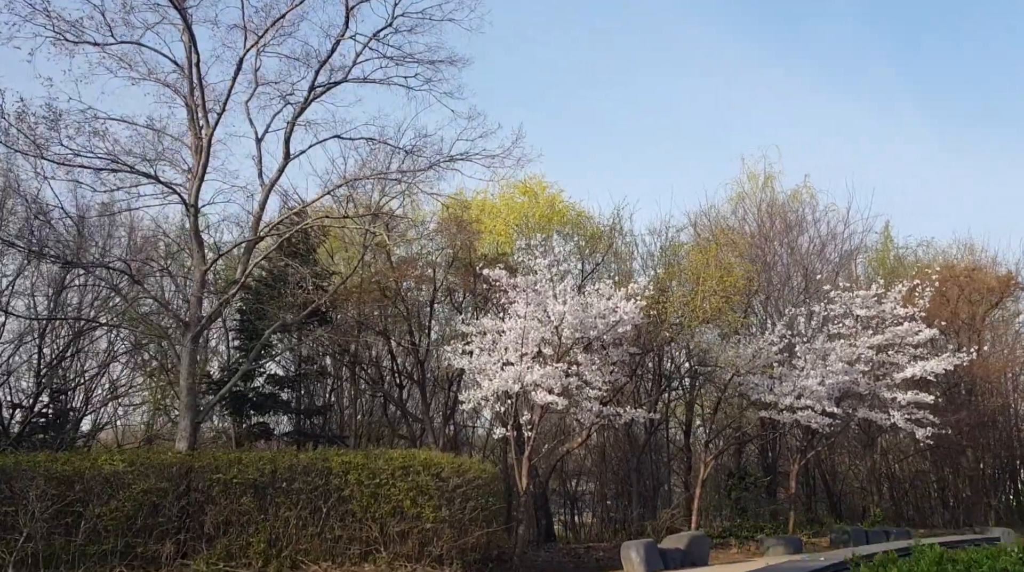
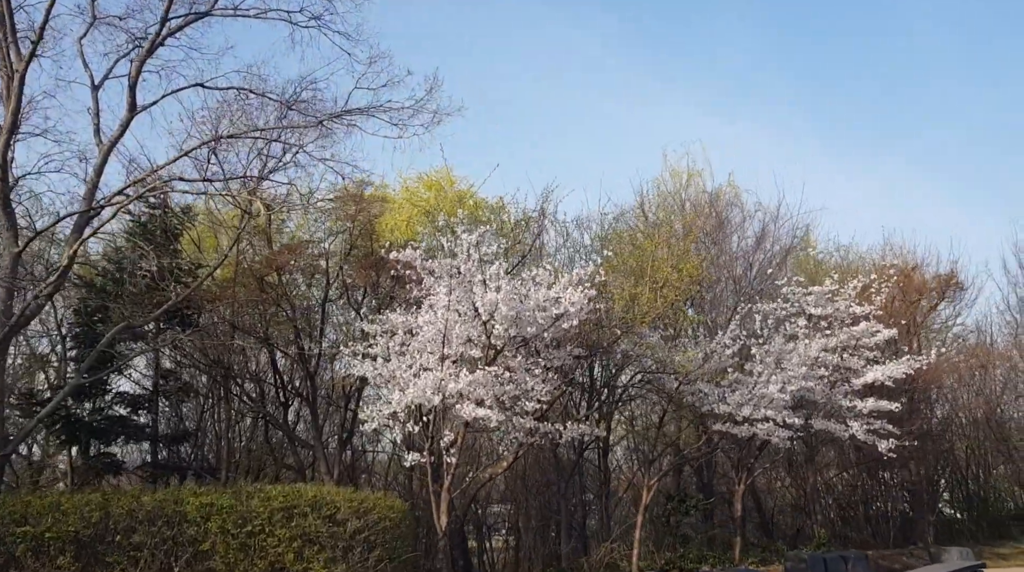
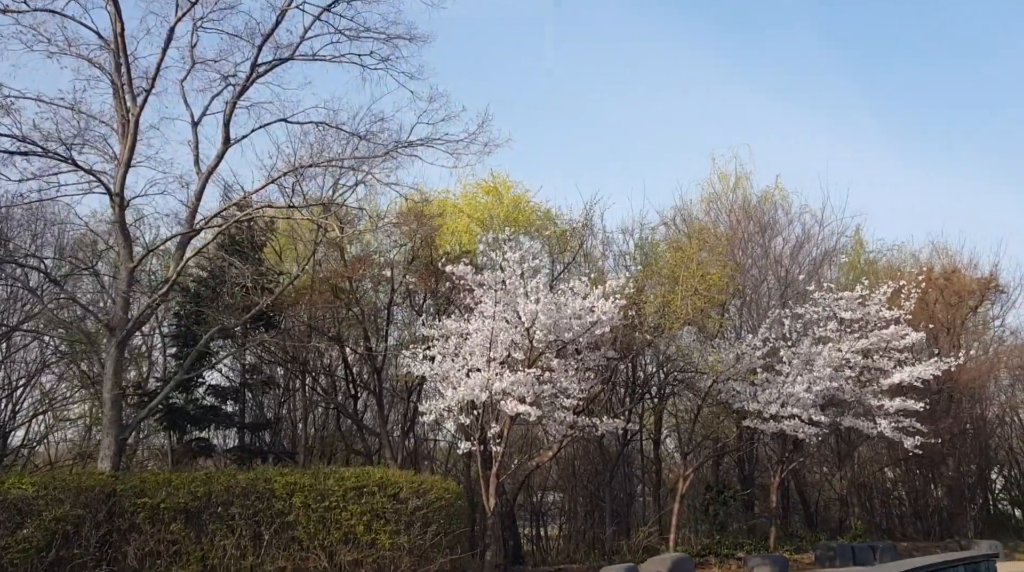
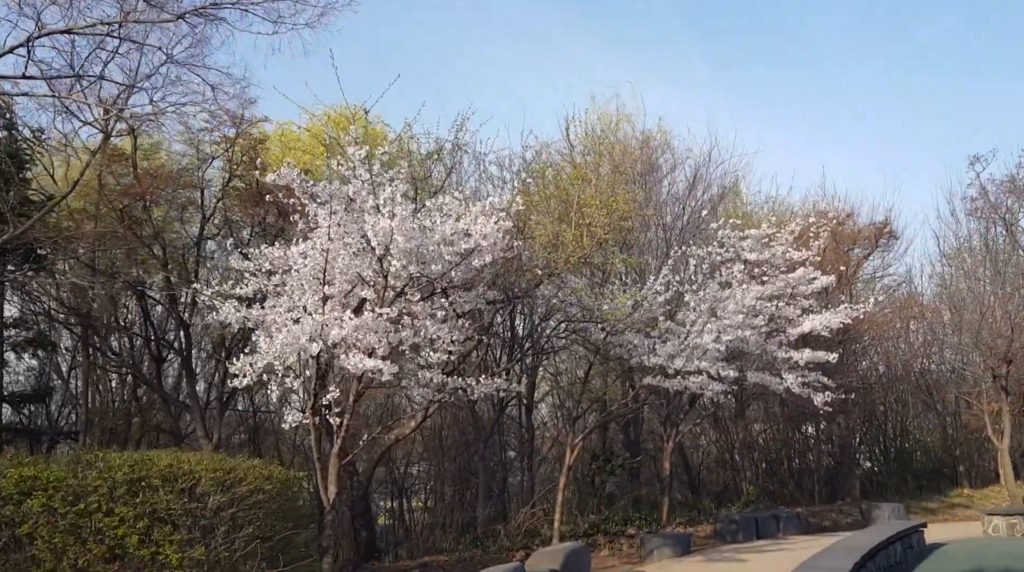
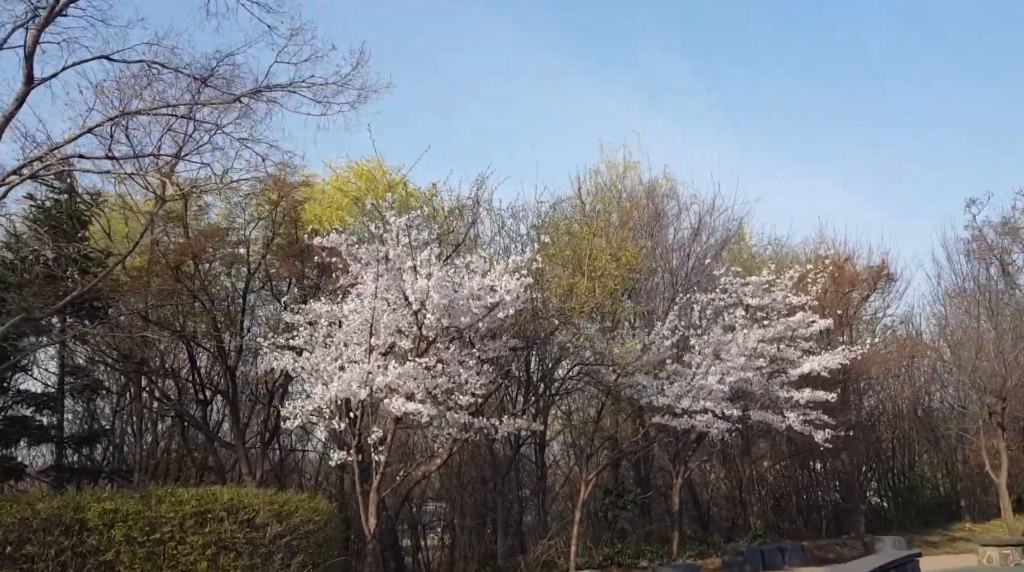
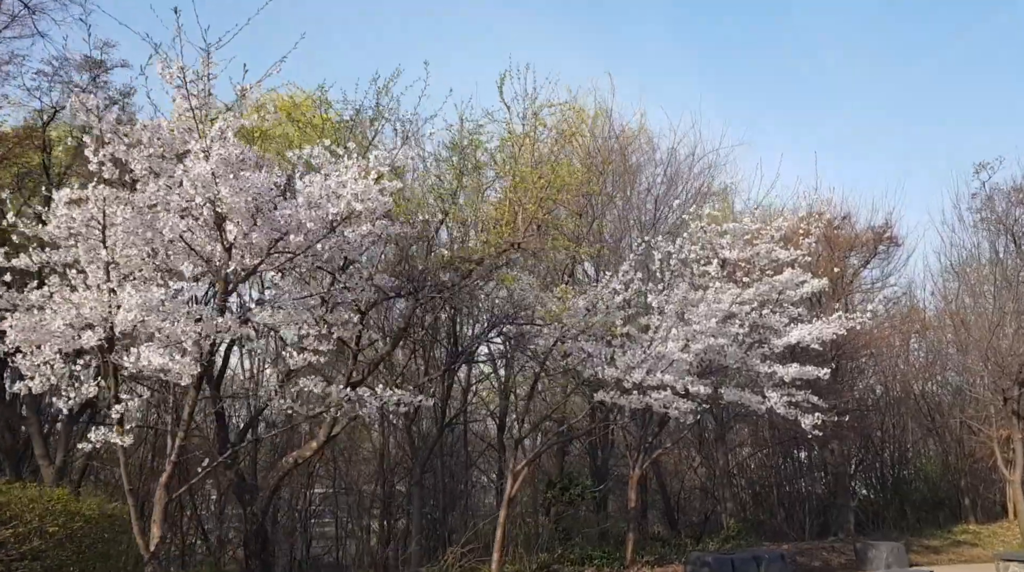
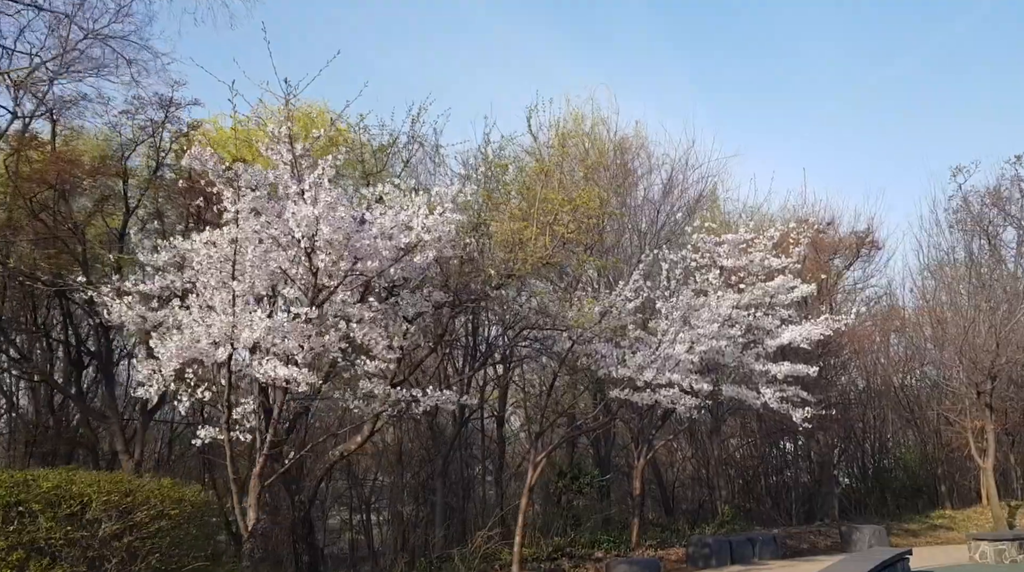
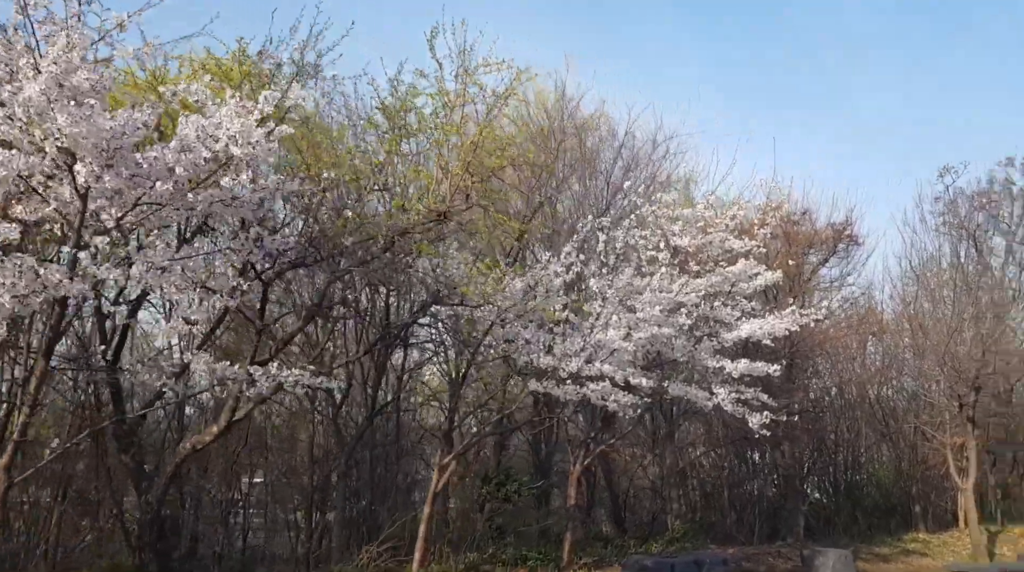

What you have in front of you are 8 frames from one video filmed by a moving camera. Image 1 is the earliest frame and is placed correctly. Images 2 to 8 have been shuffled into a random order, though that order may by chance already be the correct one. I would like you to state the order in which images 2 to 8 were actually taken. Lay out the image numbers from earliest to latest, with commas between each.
3, 2, 5, 4, 7, 6, 8
